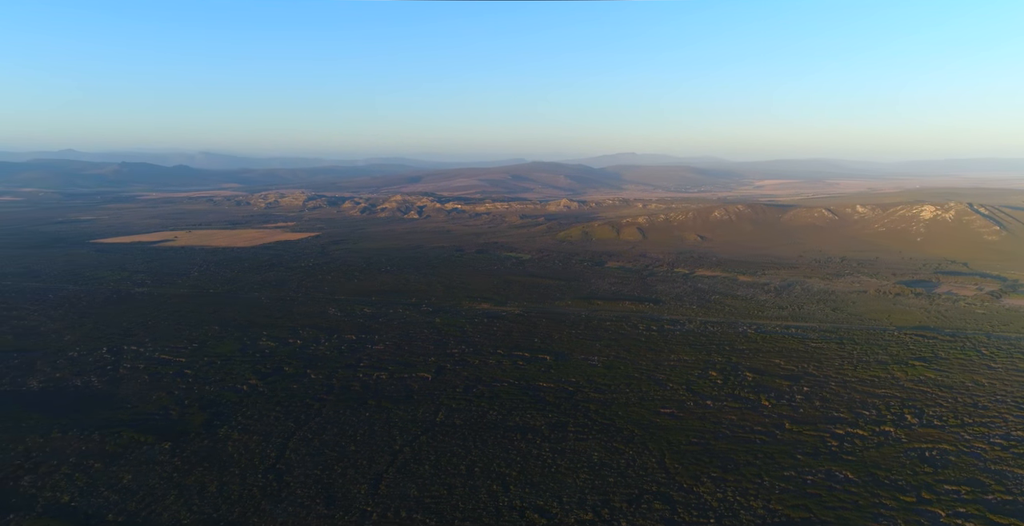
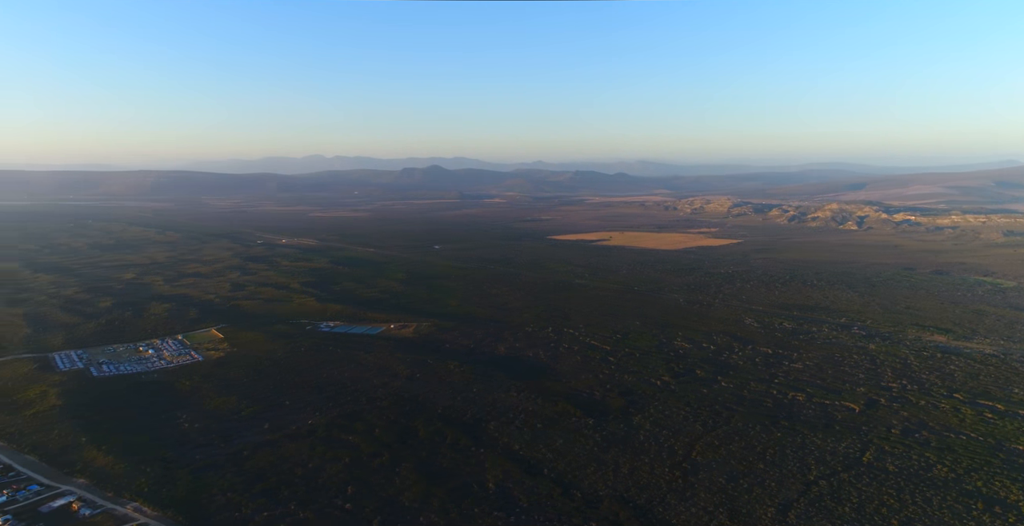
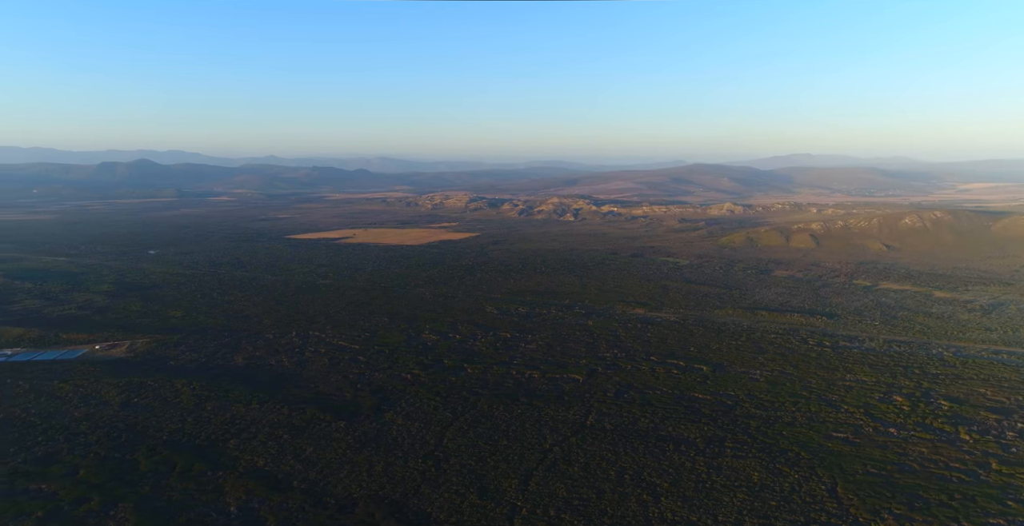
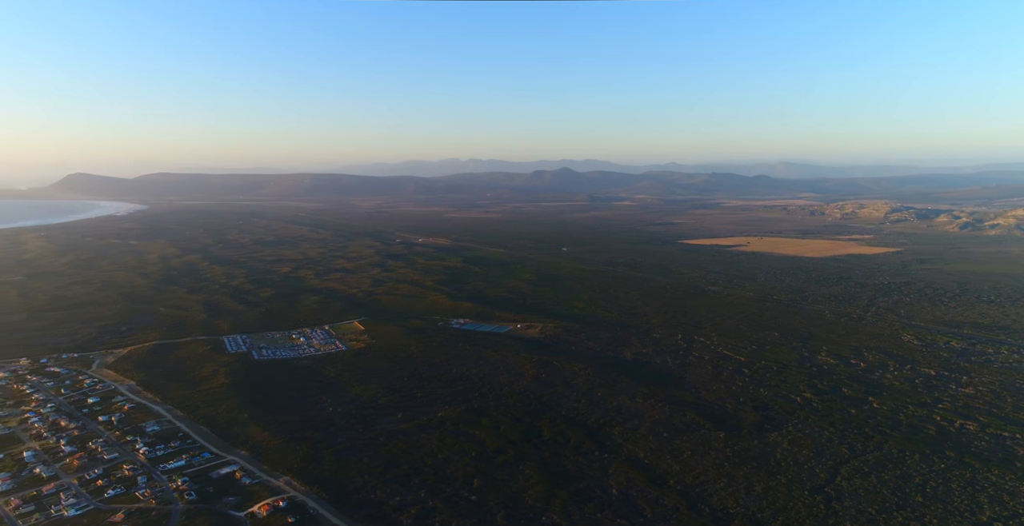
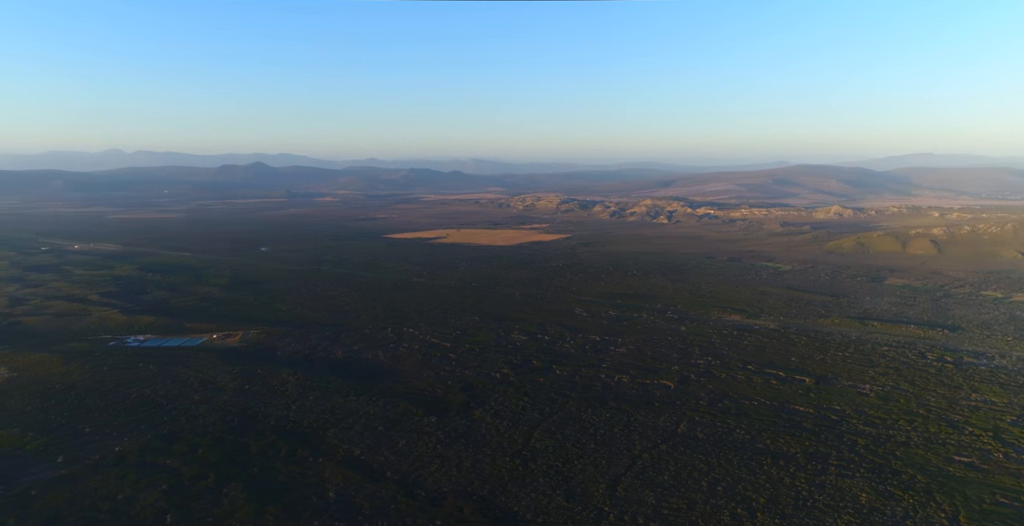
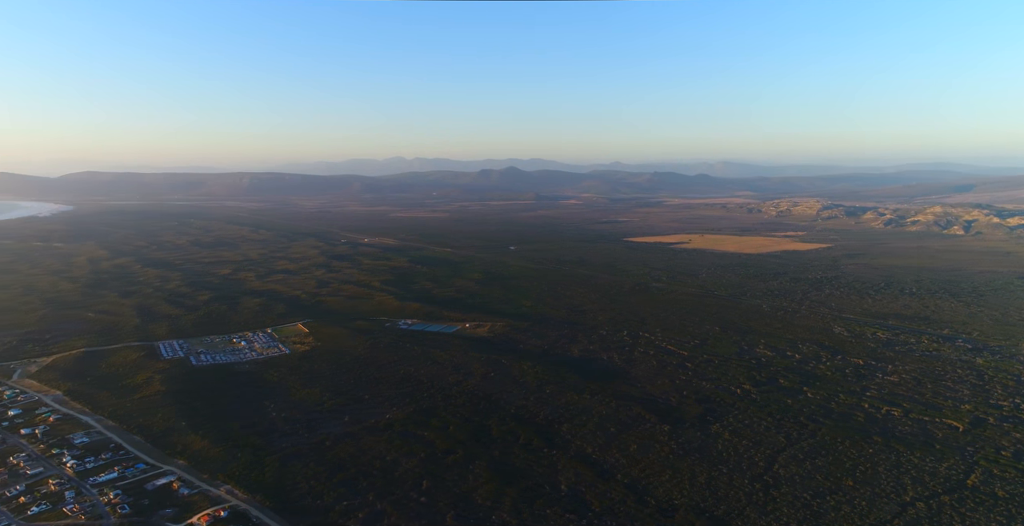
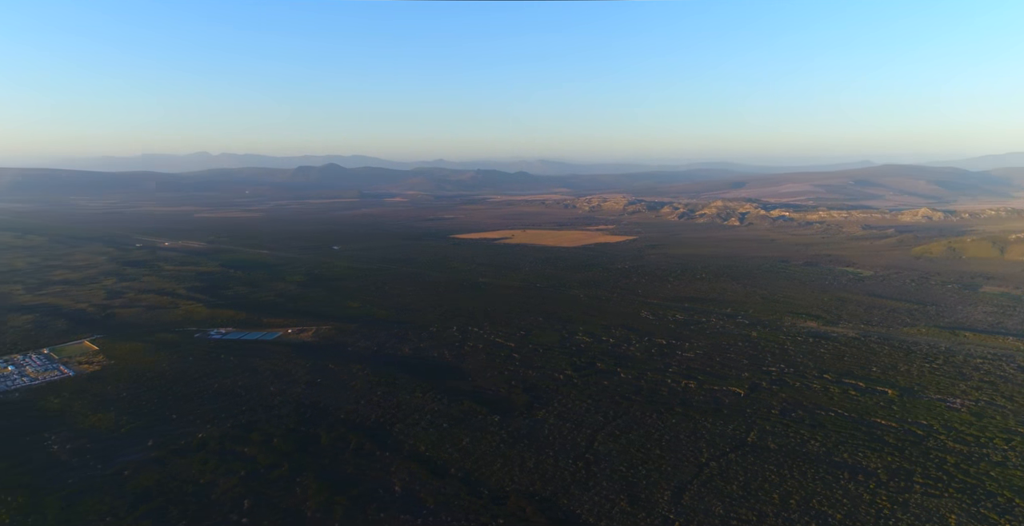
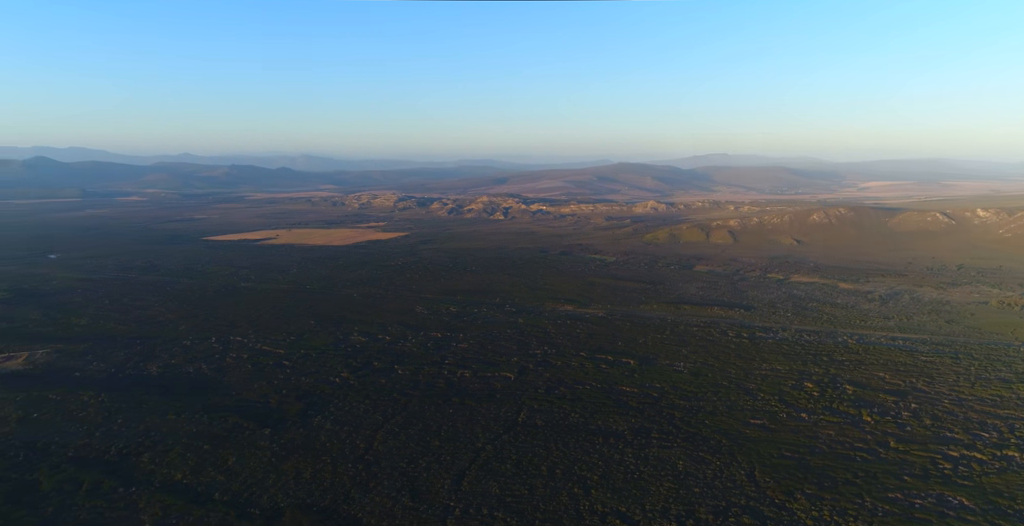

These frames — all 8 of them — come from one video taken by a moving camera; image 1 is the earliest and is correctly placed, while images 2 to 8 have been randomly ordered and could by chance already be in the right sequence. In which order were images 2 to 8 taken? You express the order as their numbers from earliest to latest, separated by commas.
8, 3, 5, 7, 2, 6, 4
